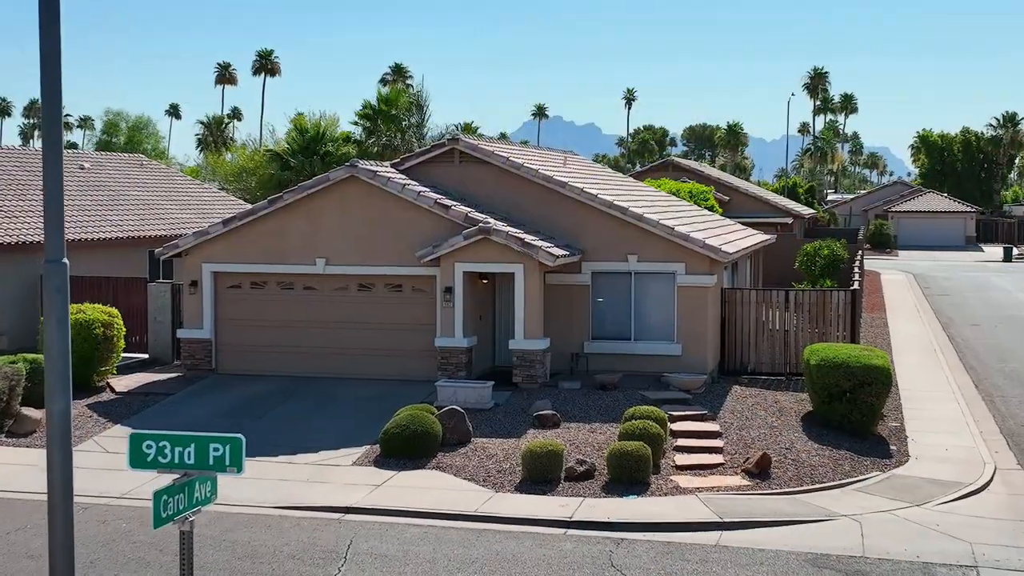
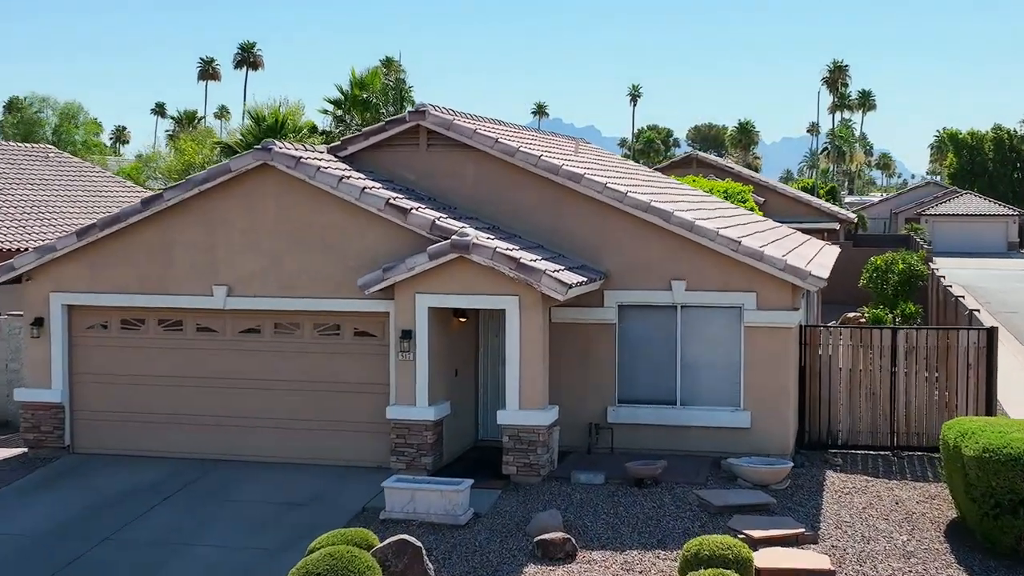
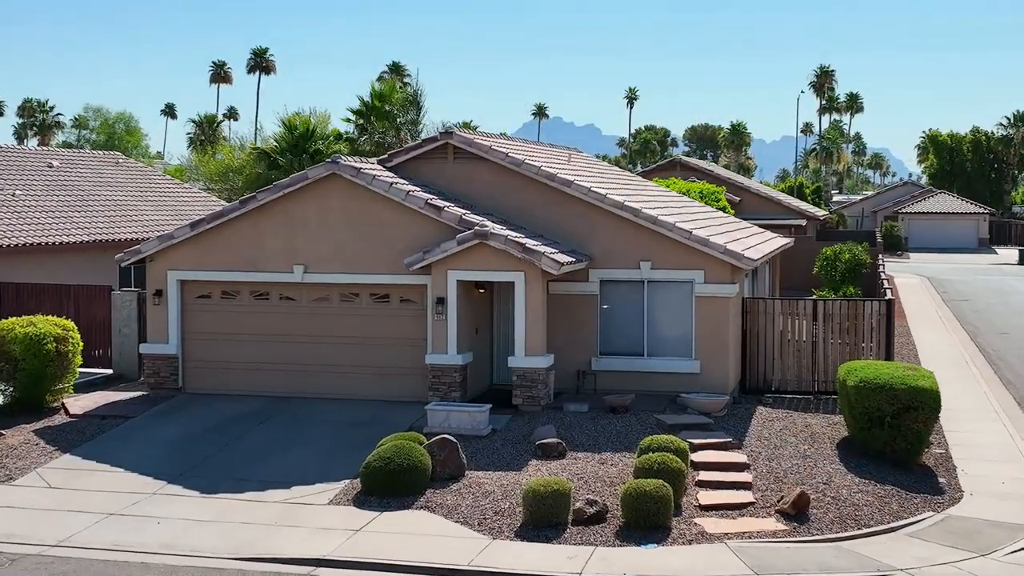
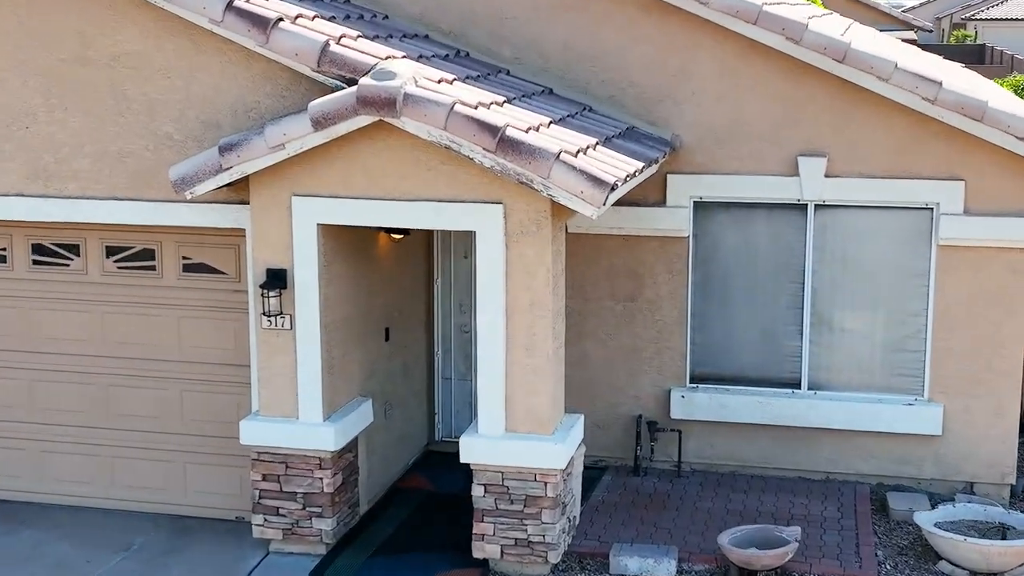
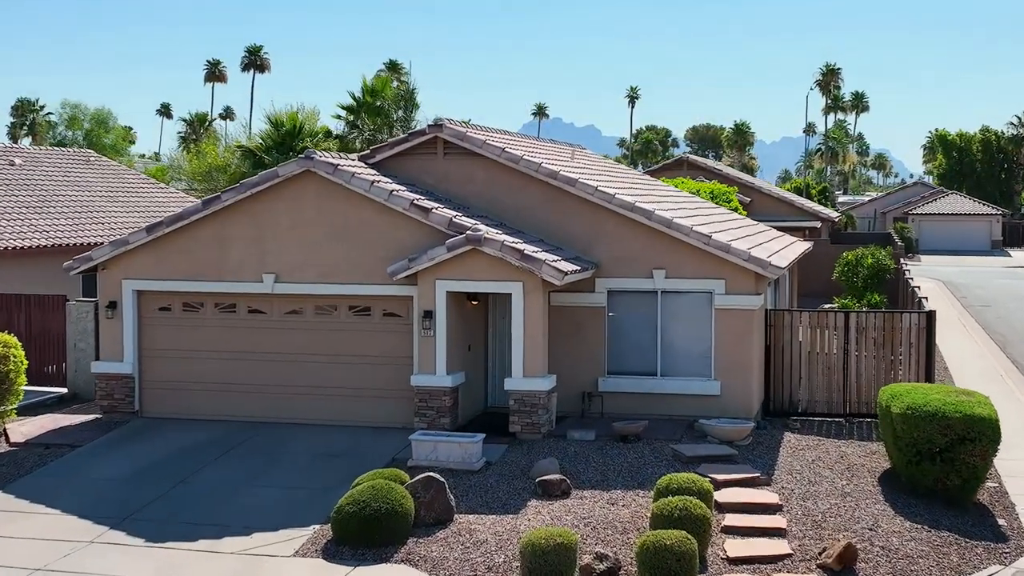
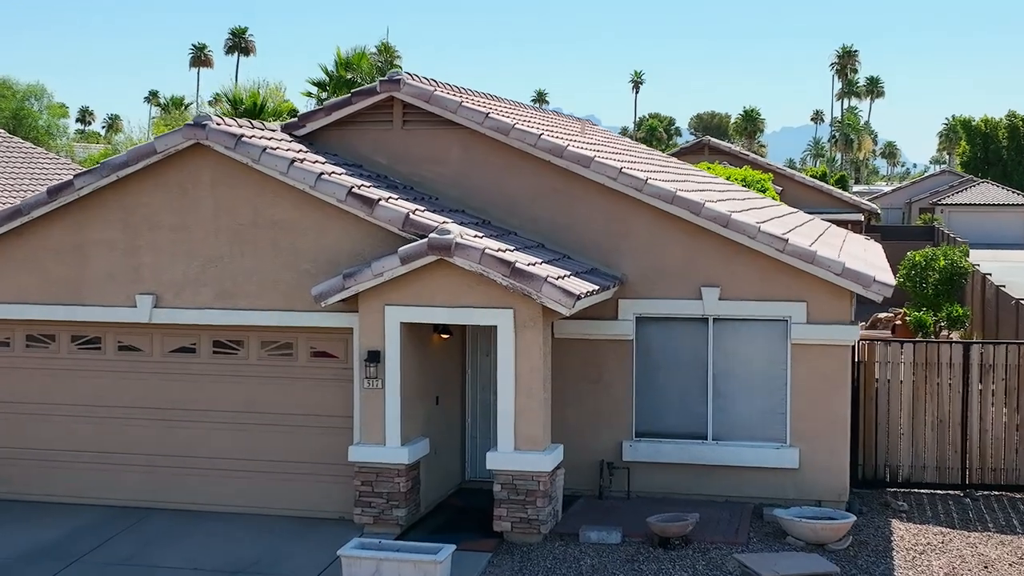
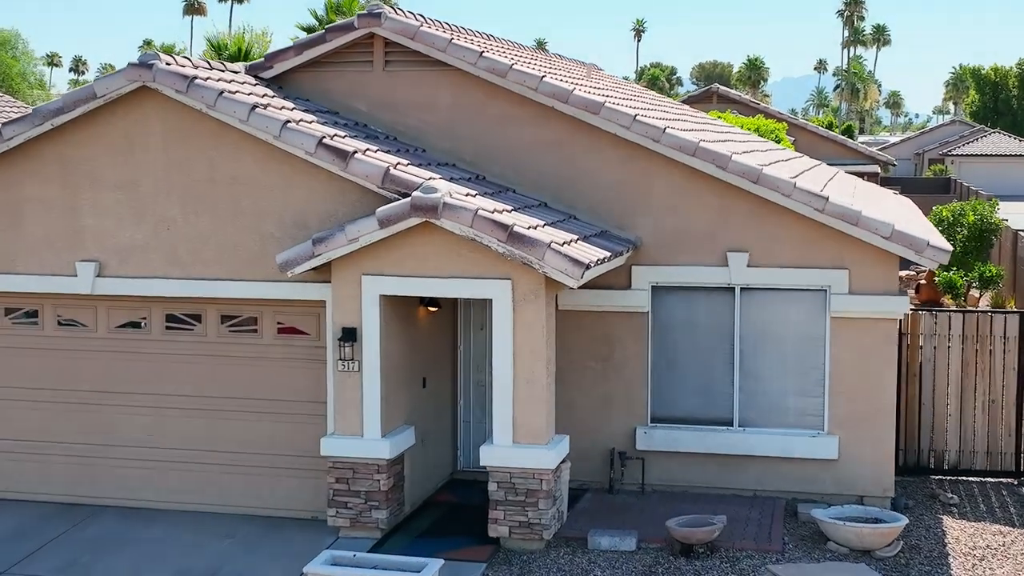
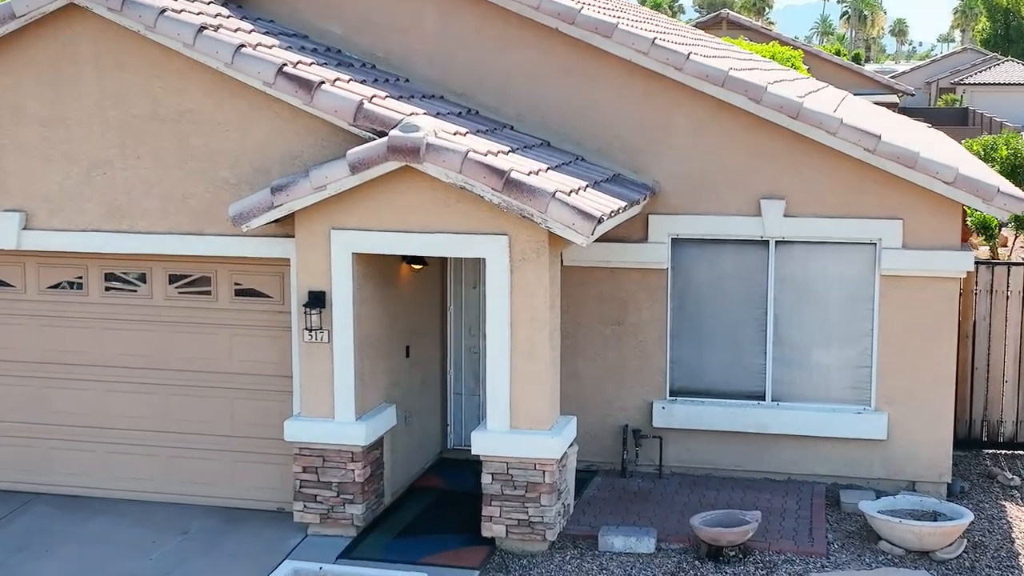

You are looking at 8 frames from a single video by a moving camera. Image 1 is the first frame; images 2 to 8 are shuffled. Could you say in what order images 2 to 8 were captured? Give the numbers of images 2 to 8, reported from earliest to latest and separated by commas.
3, 5, 2, 6, 7, 8, 4
